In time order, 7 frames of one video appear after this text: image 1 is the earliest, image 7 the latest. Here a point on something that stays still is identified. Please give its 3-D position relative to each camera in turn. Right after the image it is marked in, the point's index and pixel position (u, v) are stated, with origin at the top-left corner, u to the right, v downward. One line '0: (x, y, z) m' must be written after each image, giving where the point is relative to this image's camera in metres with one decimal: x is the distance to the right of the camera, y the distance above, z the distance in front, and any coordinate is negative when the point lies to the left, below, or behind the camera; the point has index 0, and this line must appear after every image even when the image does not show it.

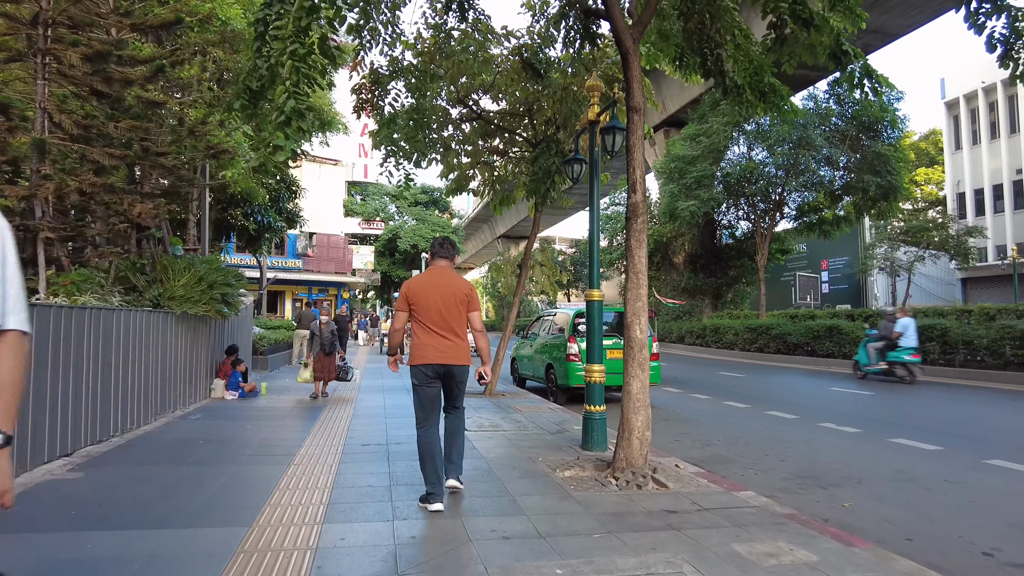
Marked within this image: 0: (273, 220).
0: (-6.3, +1.8, +17.1) m
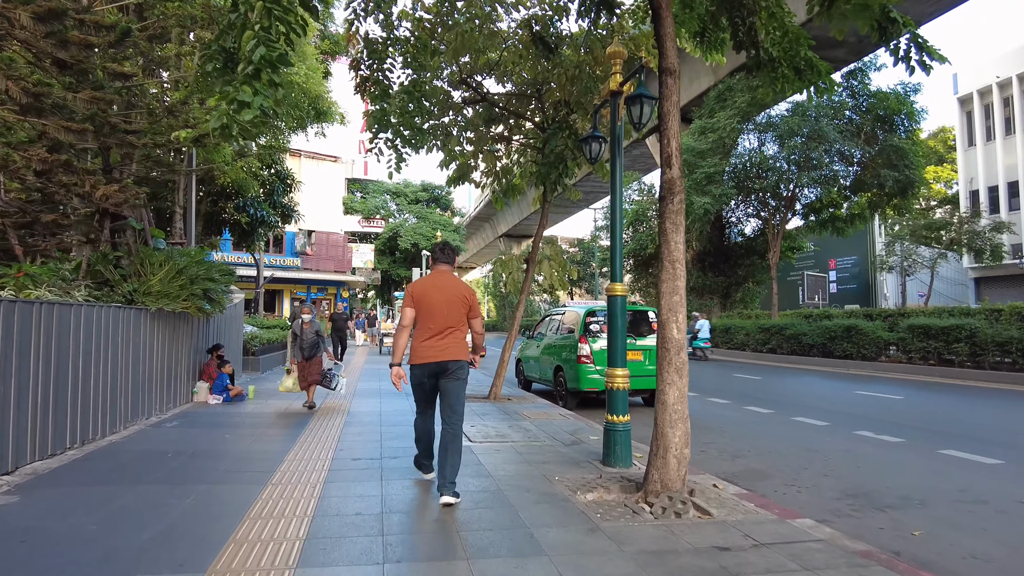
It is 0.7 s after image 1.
0: (-6.2, +1.9, +16.3) m
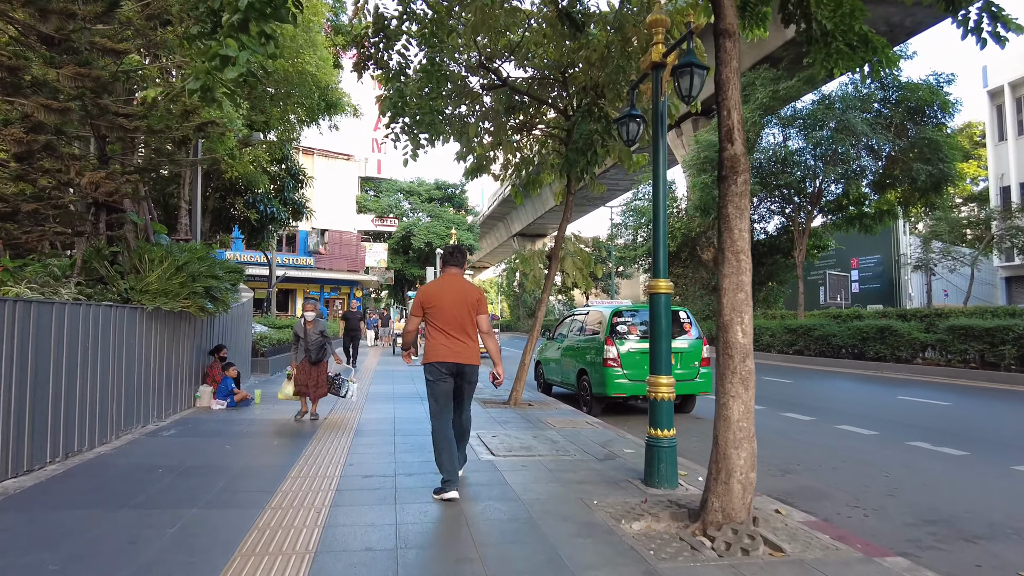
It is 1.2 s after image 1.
0: (-5.7, +1.9, +15.8) m
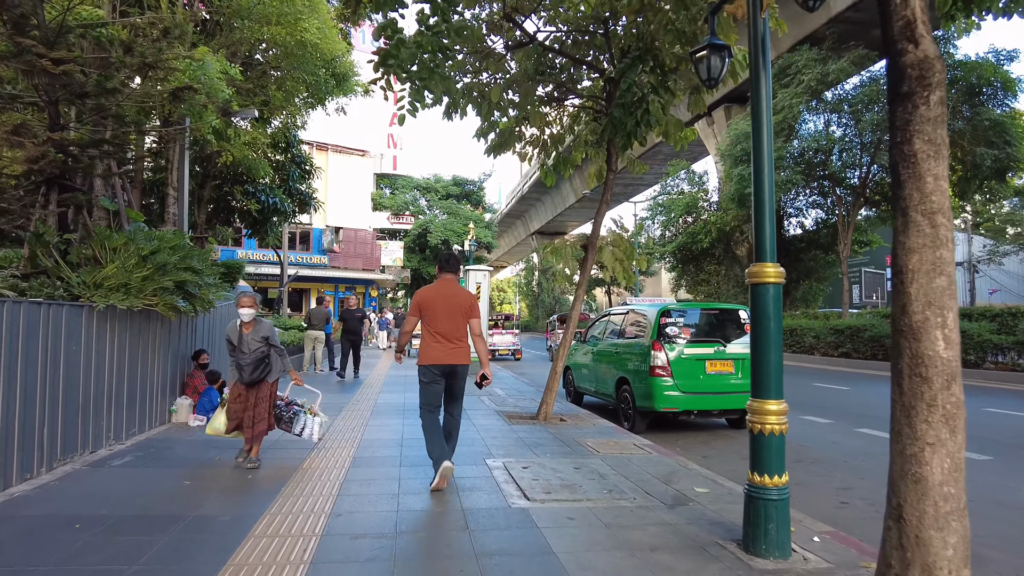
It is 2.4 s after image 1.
0: (-5.2, +2.0, +14.5) m
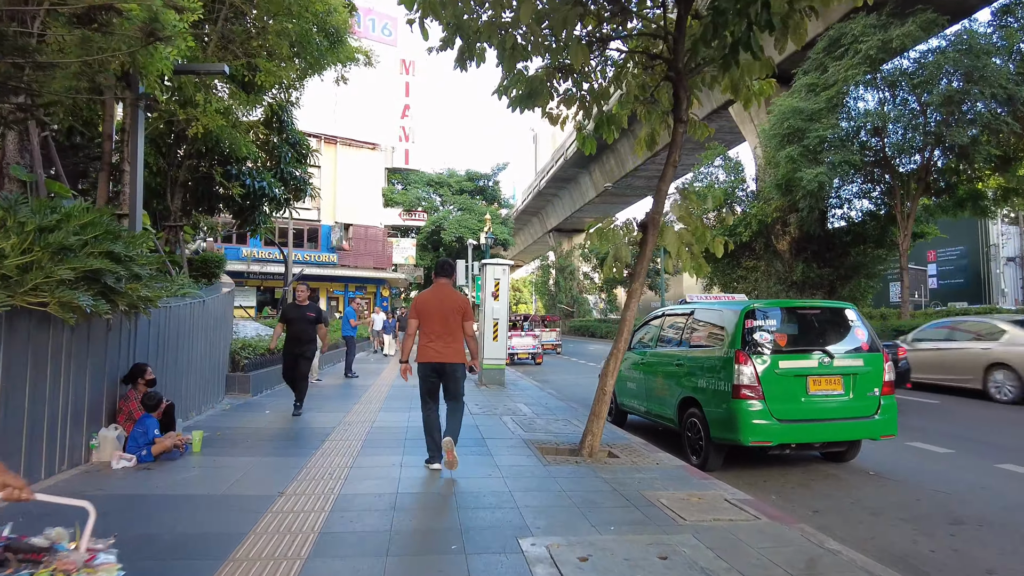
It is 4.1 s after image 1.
0: (-4.7, +2.0, +12.6) m
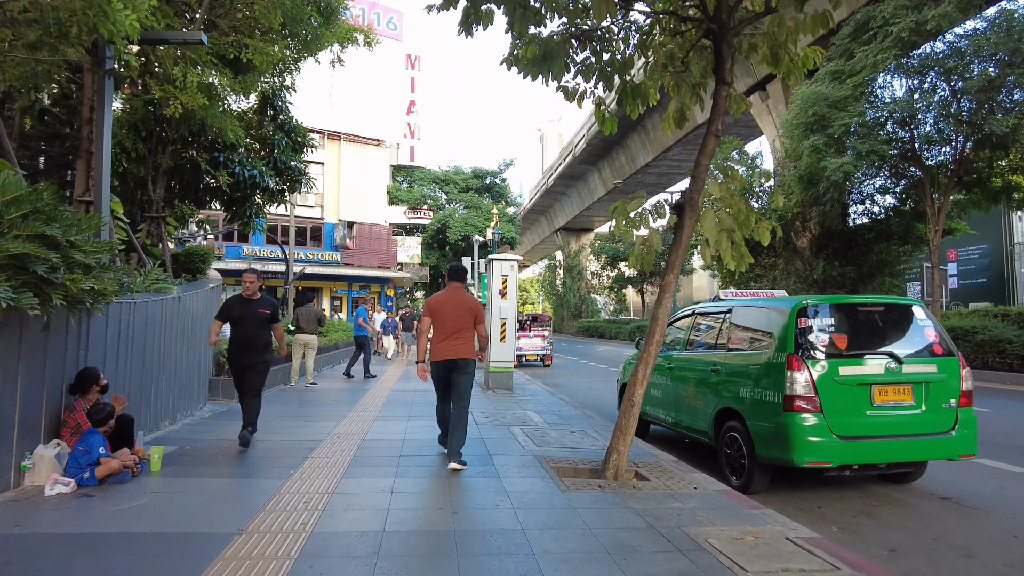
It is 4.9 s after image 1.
0: (-4.6, +2.1, +11.8) m
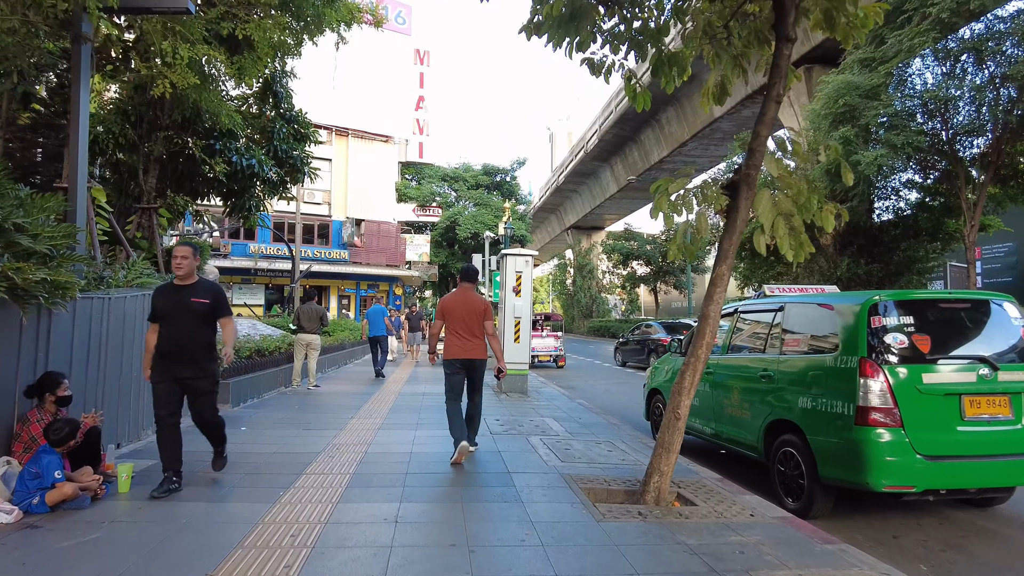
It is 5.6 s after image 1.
0: (-4.3, +2.1, +11.1) m
